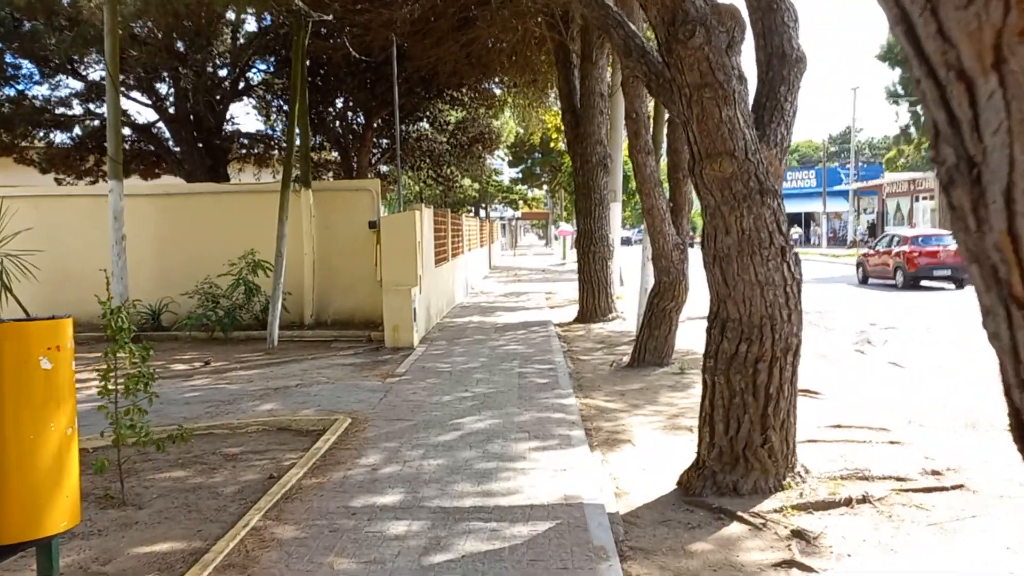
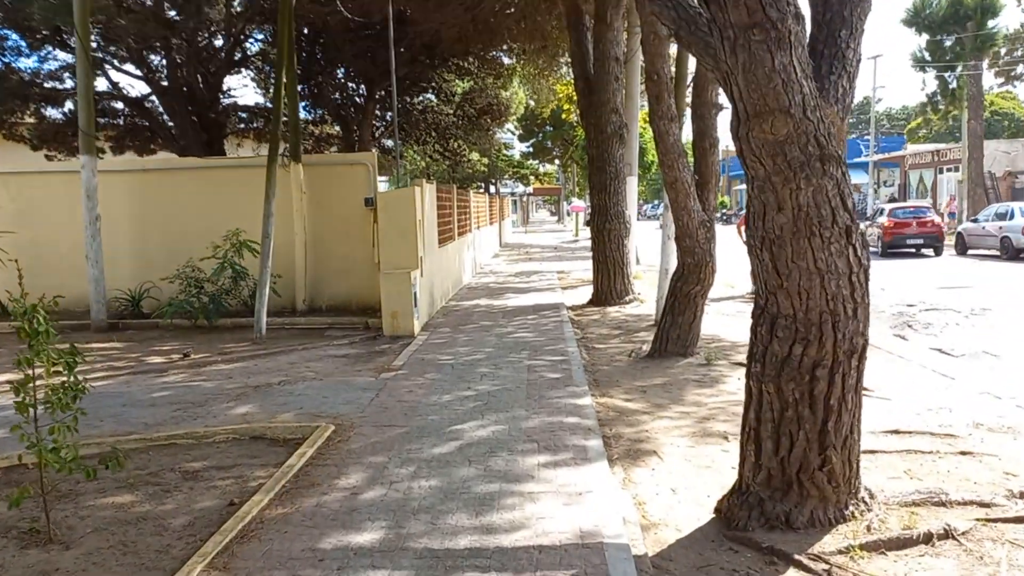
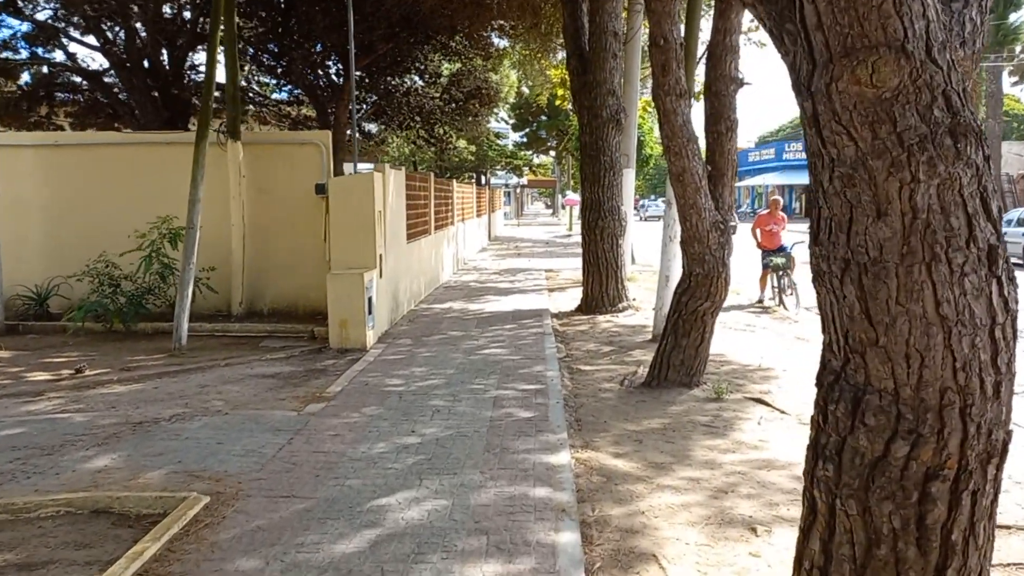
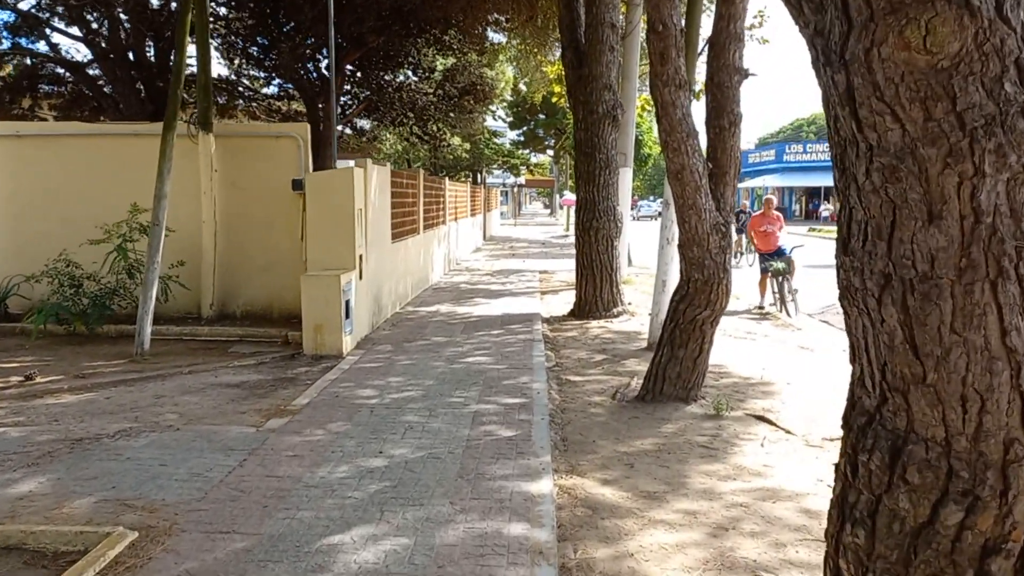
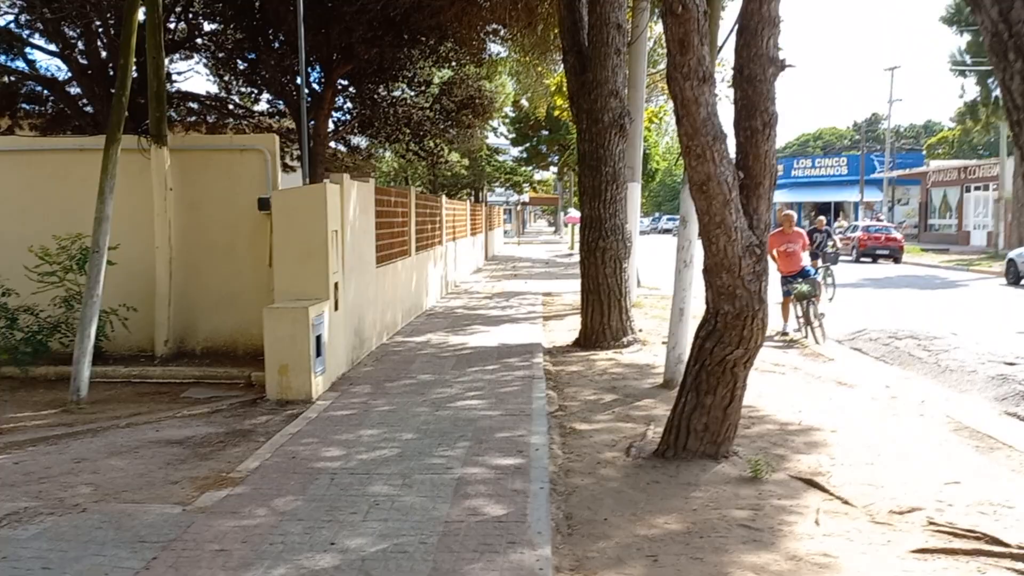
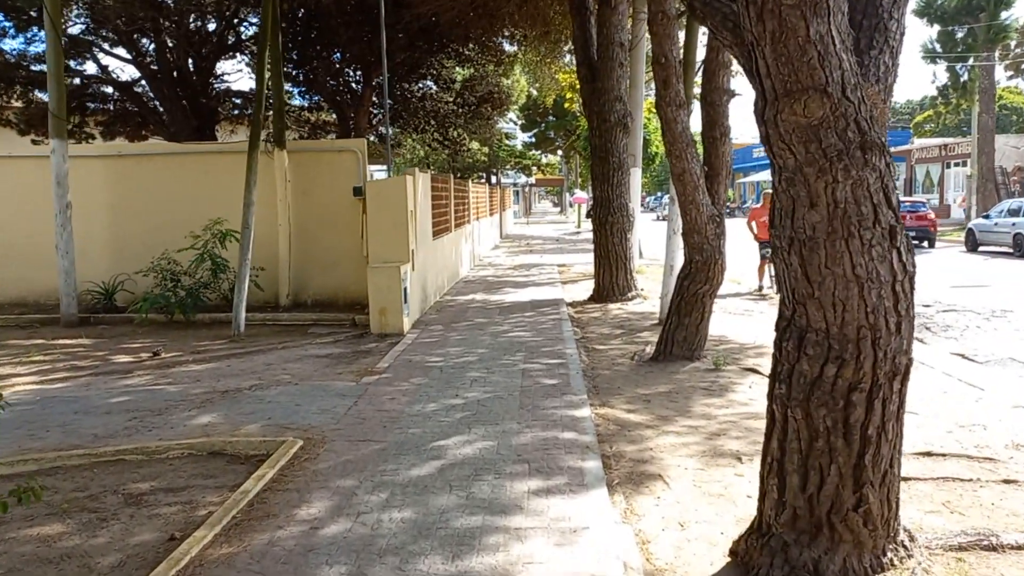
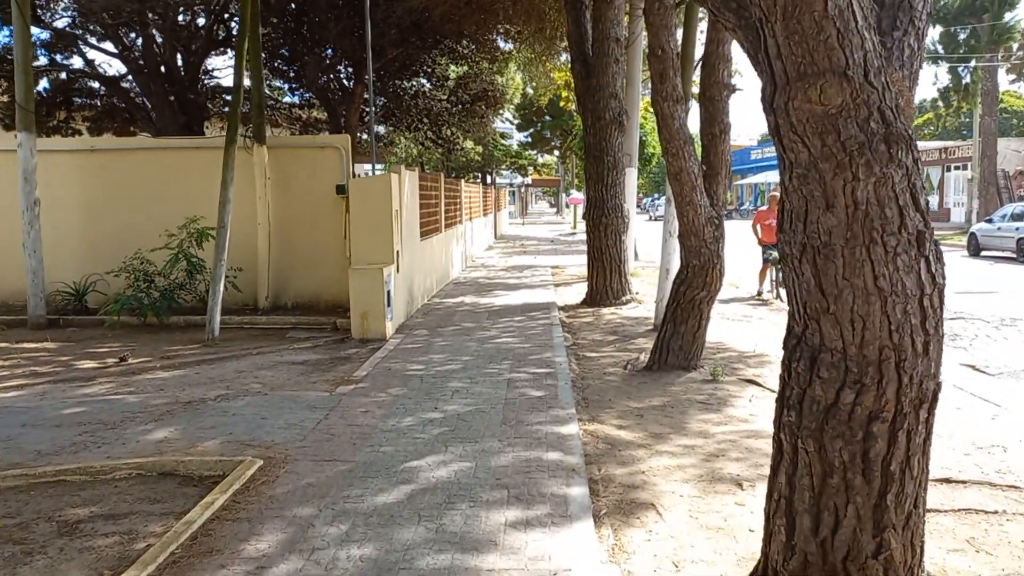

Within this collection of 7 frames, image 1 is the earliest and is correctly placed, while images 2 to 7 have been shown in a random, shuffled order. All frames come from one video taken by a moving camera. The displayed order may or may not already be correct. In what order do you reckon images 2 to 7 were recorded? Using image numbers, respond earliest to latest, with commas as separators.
2, 6, 7, 3, 4, 5
